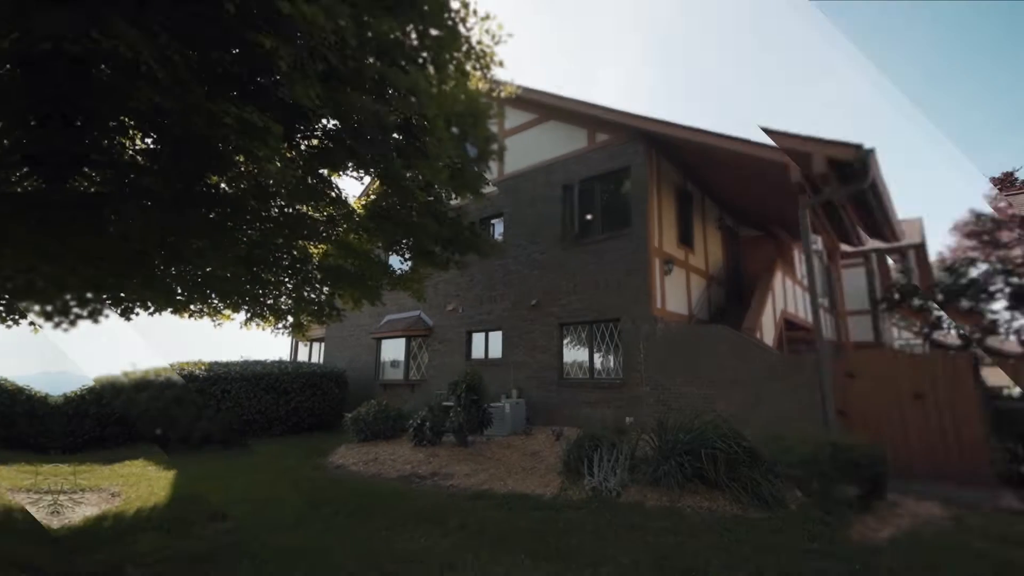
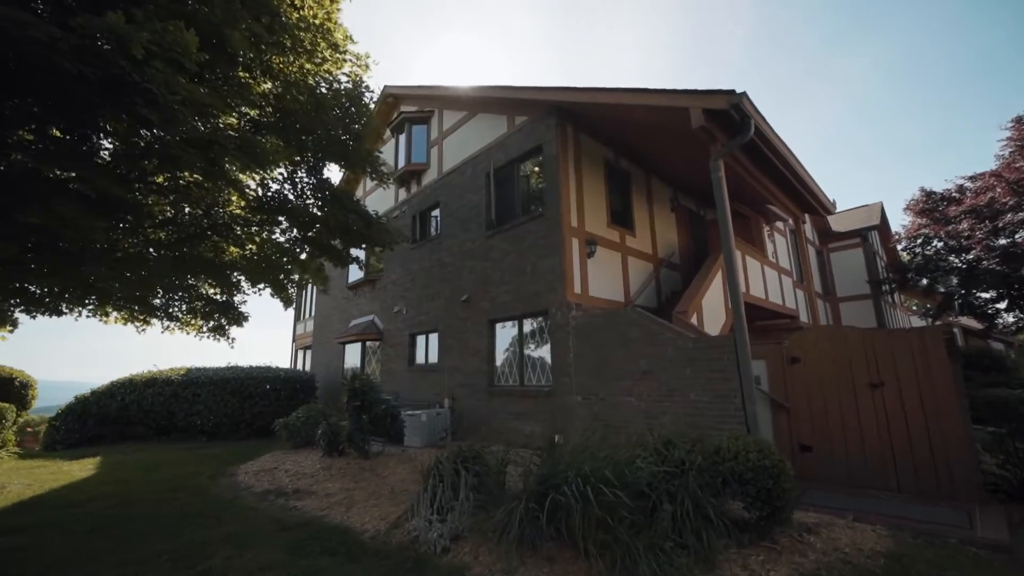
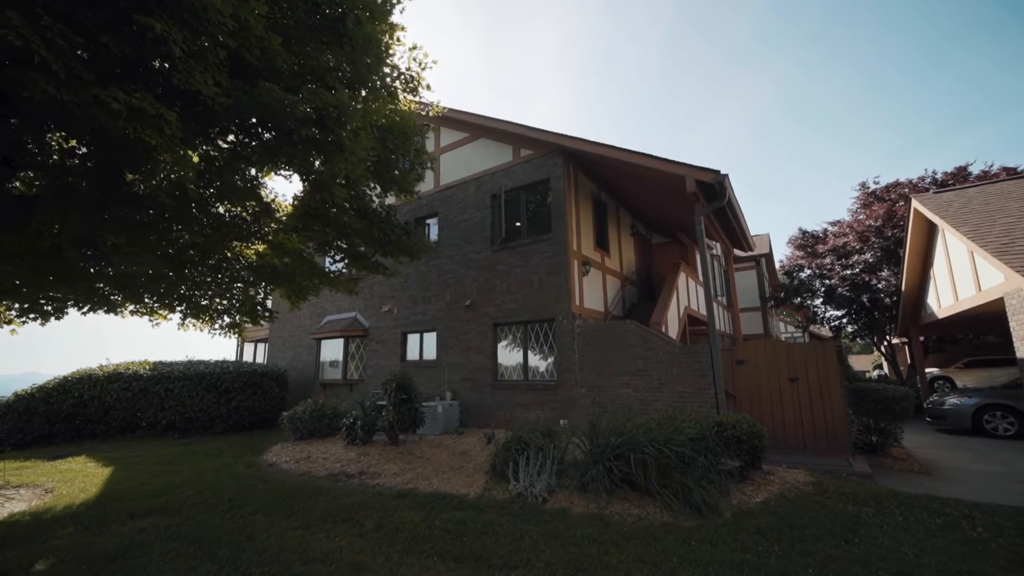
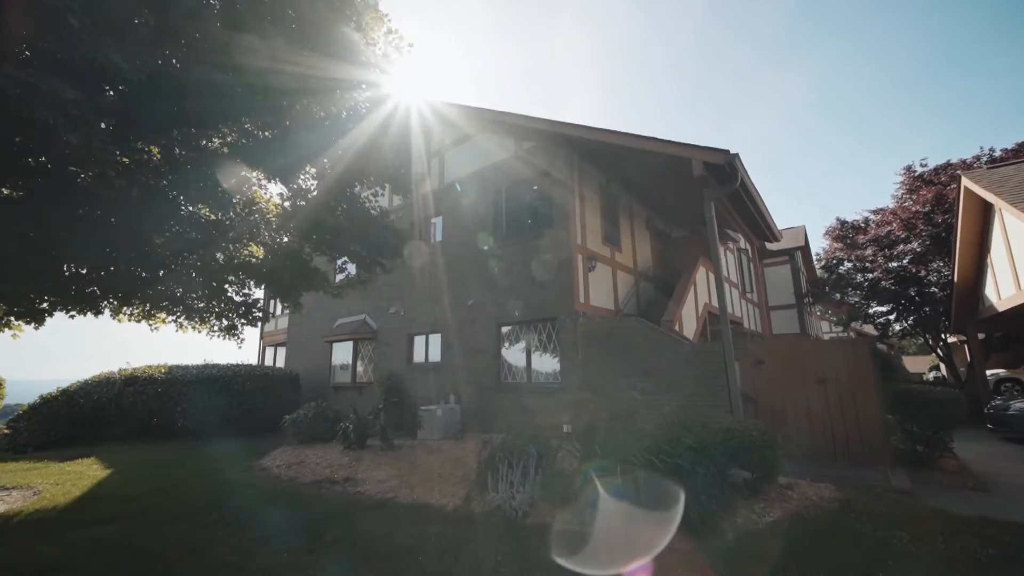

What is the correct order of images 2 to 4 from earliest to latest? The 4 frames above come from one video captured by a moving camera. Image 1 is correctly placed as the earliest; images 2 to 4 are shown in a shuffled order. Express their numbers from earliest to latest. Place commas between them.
3, 4, 2
